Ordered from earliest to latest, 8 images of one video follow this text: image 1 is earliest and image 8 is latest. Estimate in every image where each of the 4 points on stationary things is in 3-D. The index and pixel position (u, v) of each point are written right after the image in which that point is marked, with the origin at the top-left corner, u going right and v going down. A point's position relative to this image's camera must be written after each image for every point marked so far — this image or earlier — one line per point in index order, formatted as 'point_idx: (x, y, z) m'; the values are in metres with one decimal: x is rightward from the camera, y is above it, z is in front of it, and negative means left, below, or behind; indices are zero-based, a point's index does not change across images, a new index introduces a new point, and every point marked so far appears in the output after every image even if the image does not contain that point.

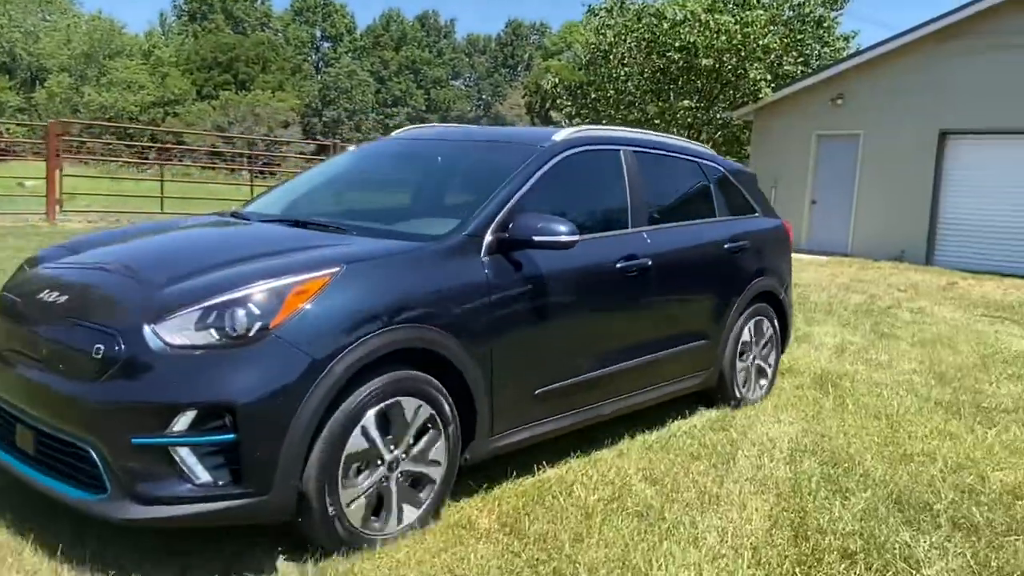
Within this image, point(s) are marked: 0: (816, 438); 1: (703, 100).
0: (+1.4, -0.7, +3.9) m
1: (+3.3, +3.3, +15.0) m
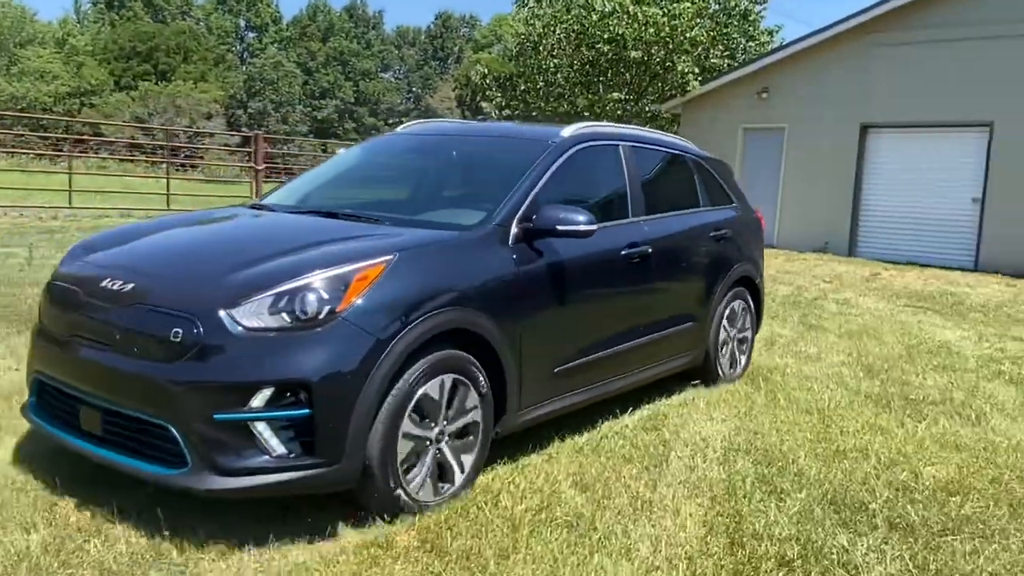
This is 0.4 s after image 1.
0: (+1.0, -0.7, +3.8) m
1: (+2.1, +3.4, +15.0) m
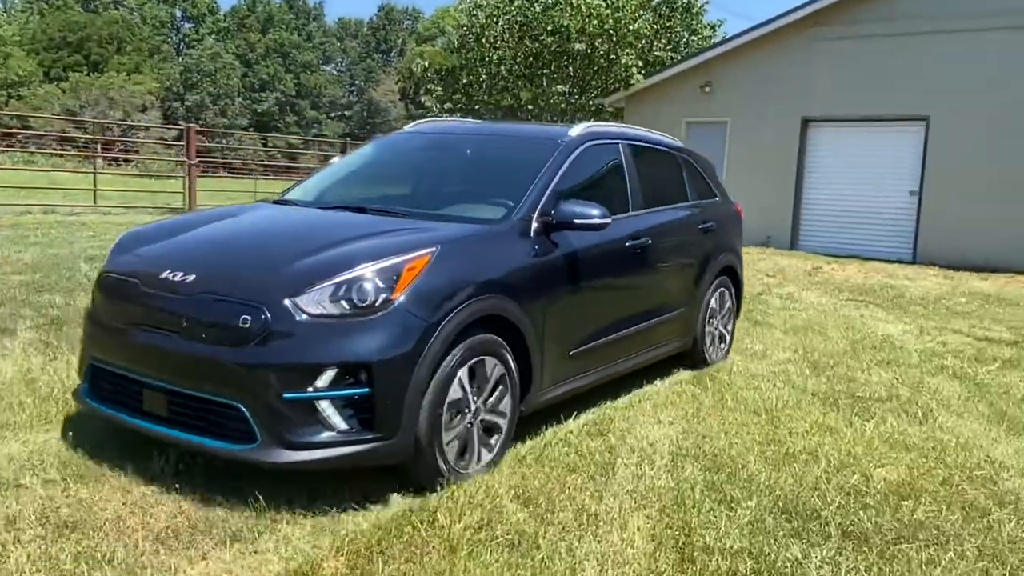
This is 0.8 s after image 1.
0: (+0.8, -0.6, +3.7) m
1: (+1.1, +3.5, +14.9) m
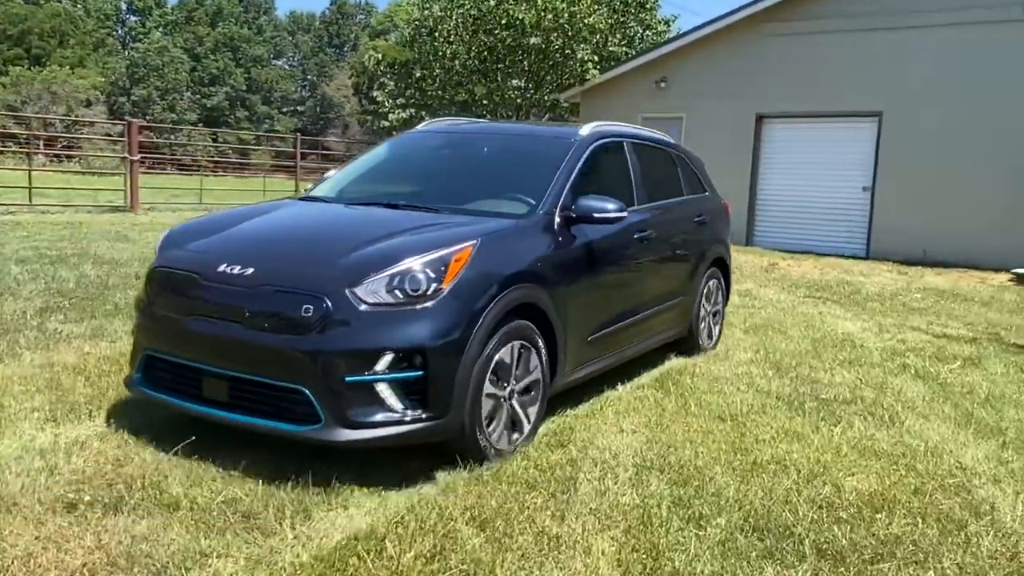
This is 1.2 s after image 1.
0: (+0.6, -0.7, +3.5) m
1: (+0.3, +3.5, +14.7) m
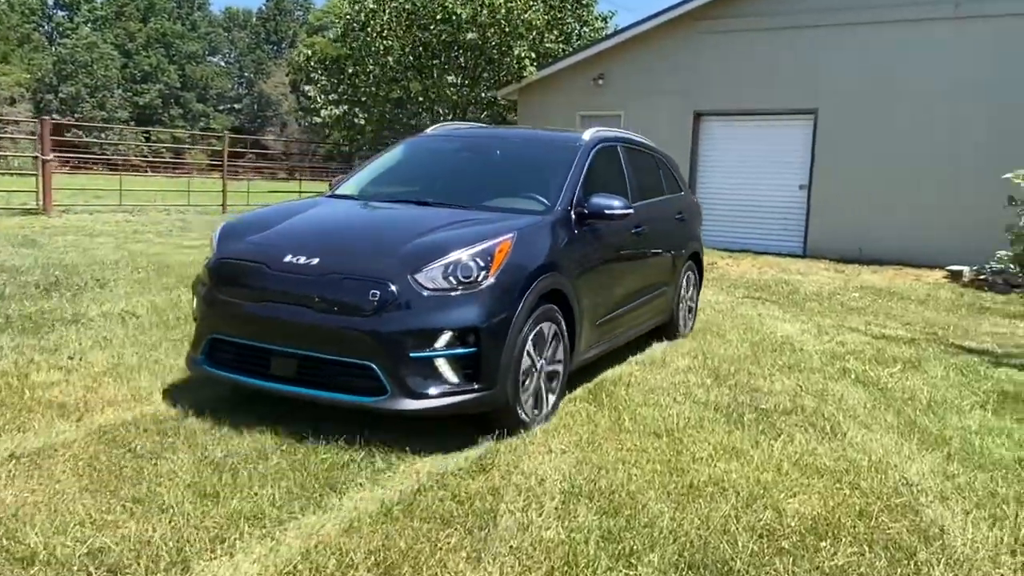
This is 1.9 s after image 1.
0: (+0.3, -0.7, +3.3) m
1: (-0.8, +3.5, +14.4) m
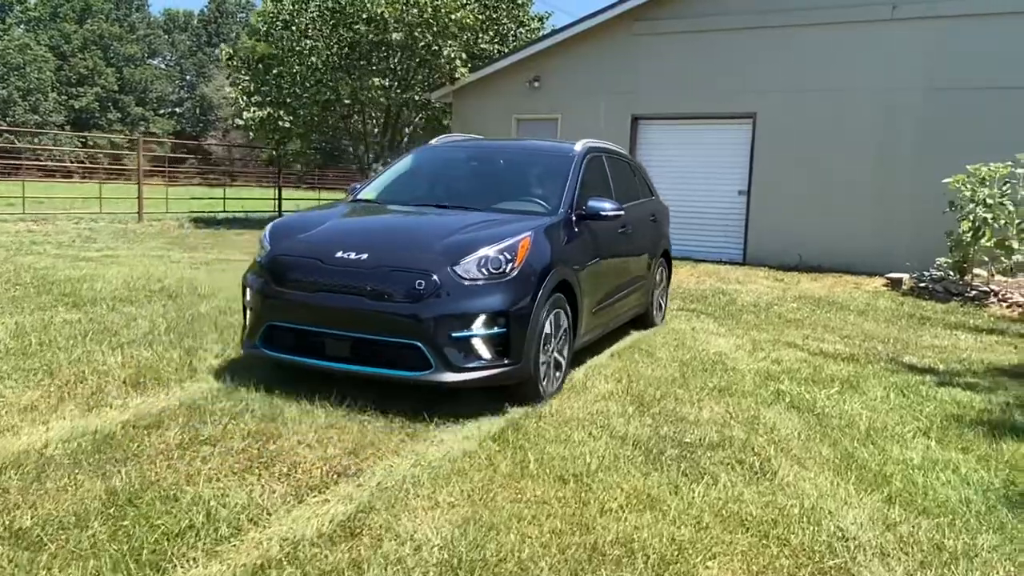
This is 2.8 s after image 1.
0: (-0.1, -0.8, +2.8) m
1: (-1.8, +3.3, +13.8) m
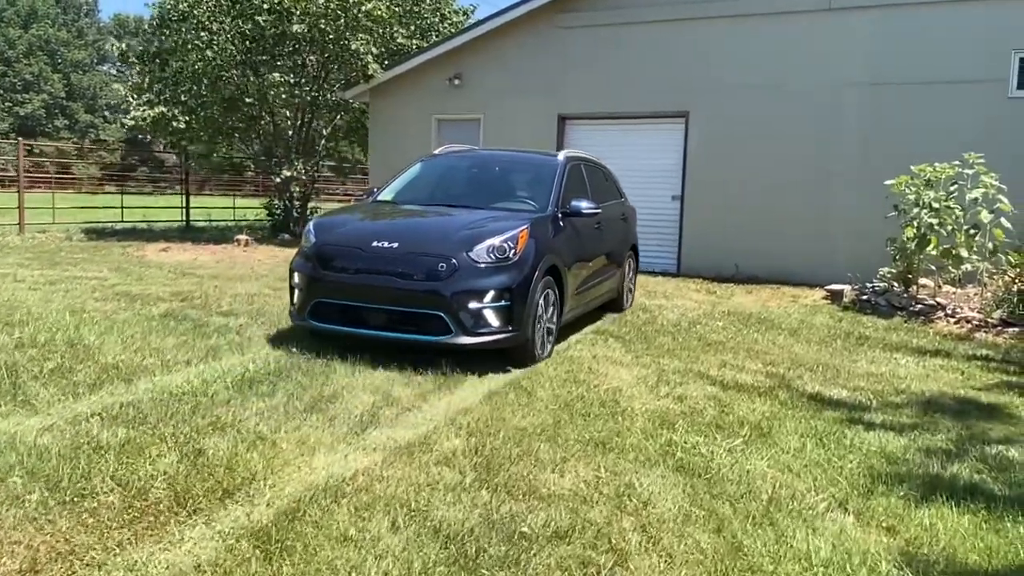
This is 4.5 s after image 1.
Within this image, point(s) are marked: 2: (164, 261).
0: (-0.8, -0.9, +1.8) m
1: (-3.0, +3.1, +12.8) m
2: (-3.8, +0.3, +9.5) m
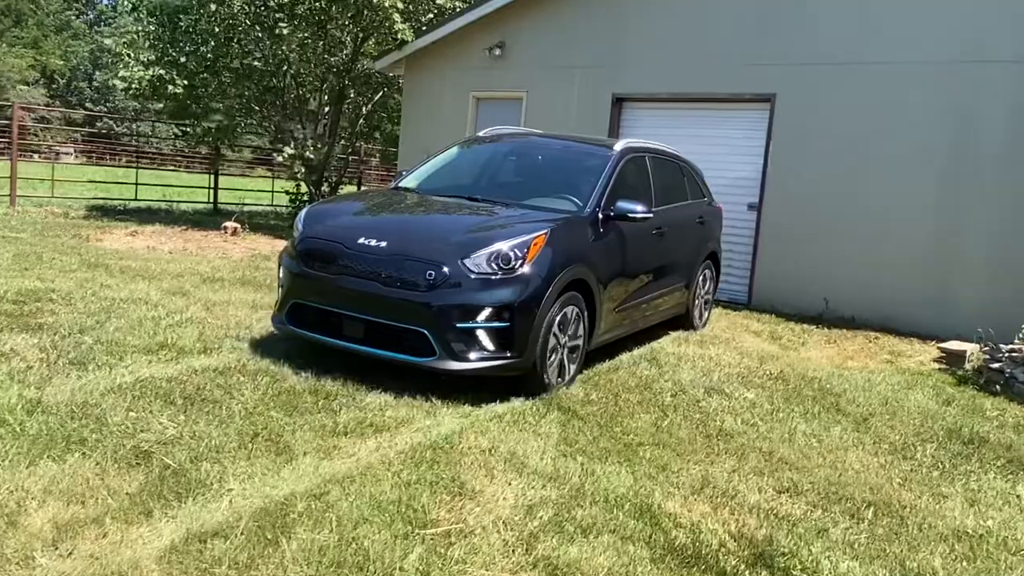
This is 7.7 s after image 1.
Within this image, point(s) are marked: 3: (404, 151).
0: (-2.1, -1.0, -0.1) m
1: (-2.2, +3.1, +11.0) m
2: (-3.7, +0.4, +7.9) m
3: (-1.4, +1.7, +10.9) m
